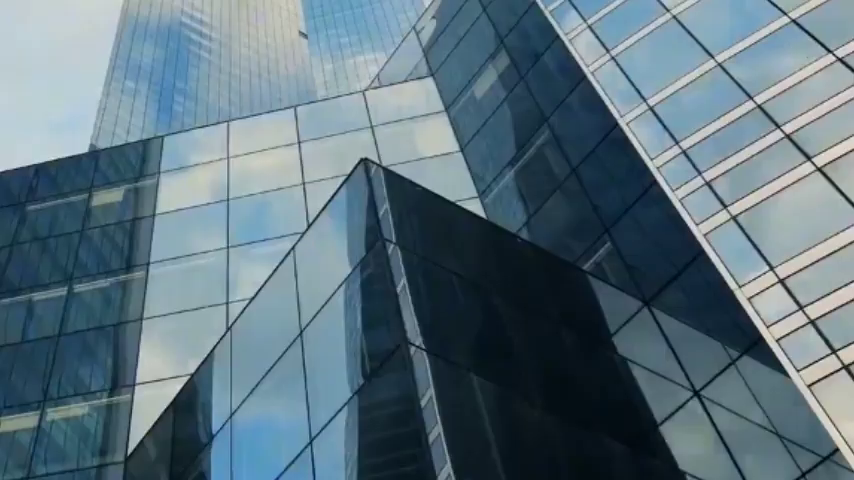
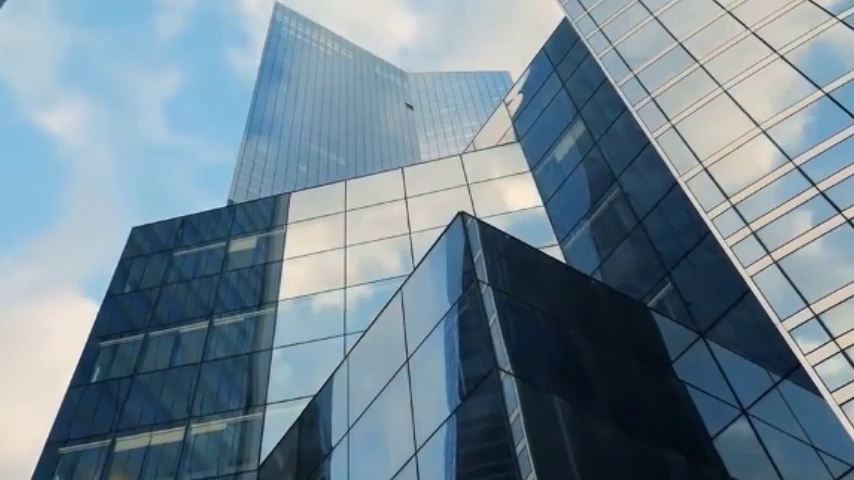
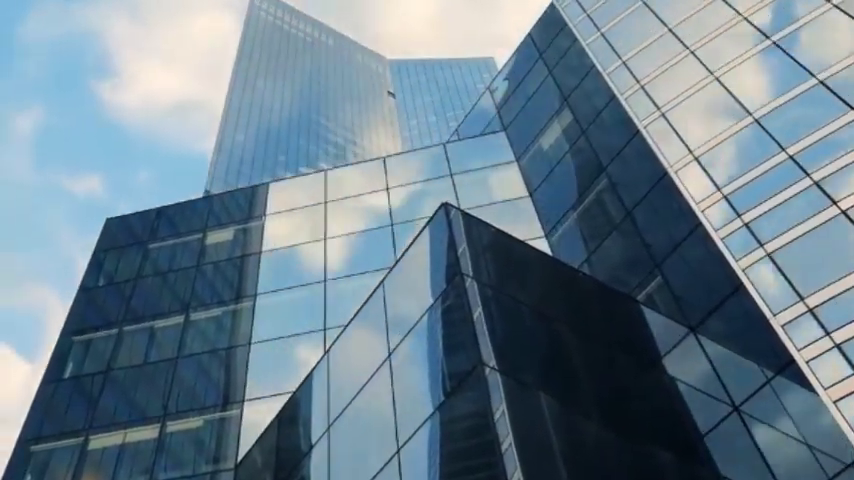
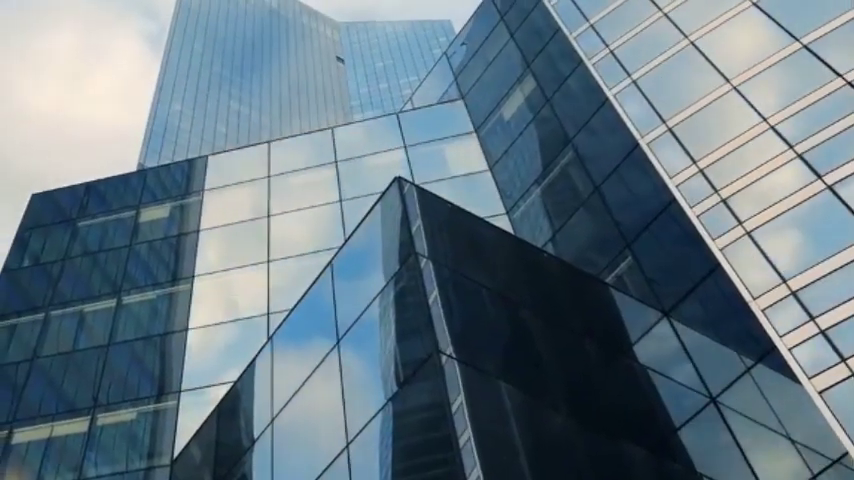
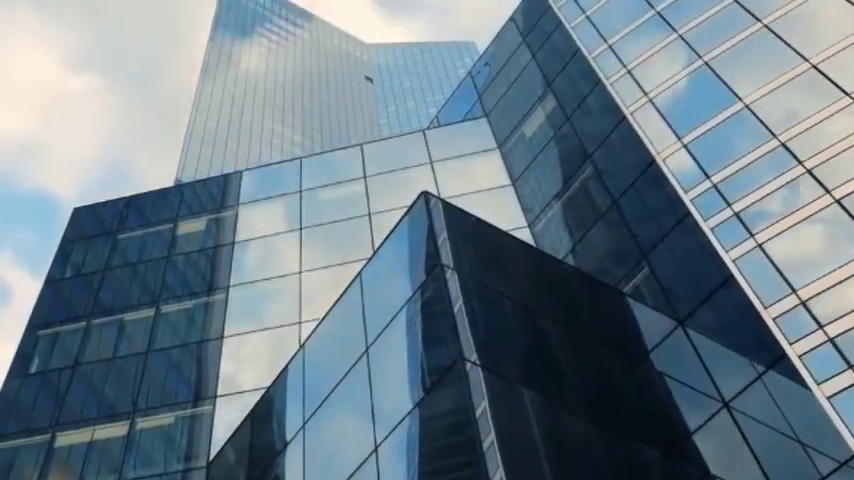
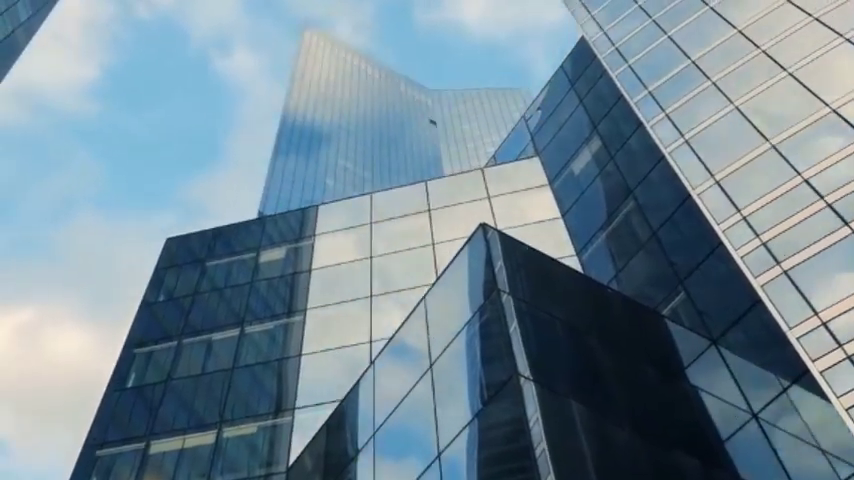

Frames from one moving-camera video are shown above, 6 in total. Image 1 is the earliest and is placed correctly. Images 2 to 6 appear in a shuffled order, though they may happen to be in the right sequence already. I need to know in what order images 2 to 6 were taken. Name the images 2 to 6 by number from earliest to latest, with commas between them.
4, 5, 3, 2, 6
